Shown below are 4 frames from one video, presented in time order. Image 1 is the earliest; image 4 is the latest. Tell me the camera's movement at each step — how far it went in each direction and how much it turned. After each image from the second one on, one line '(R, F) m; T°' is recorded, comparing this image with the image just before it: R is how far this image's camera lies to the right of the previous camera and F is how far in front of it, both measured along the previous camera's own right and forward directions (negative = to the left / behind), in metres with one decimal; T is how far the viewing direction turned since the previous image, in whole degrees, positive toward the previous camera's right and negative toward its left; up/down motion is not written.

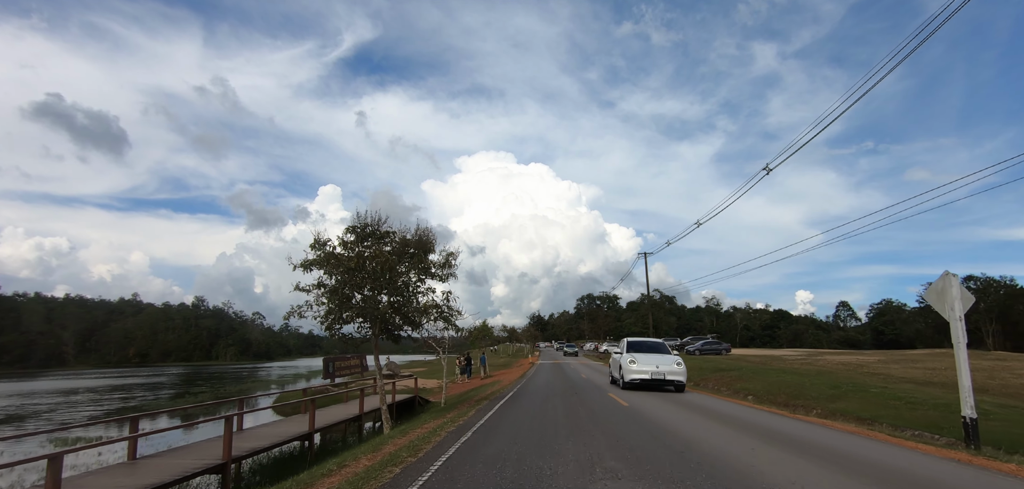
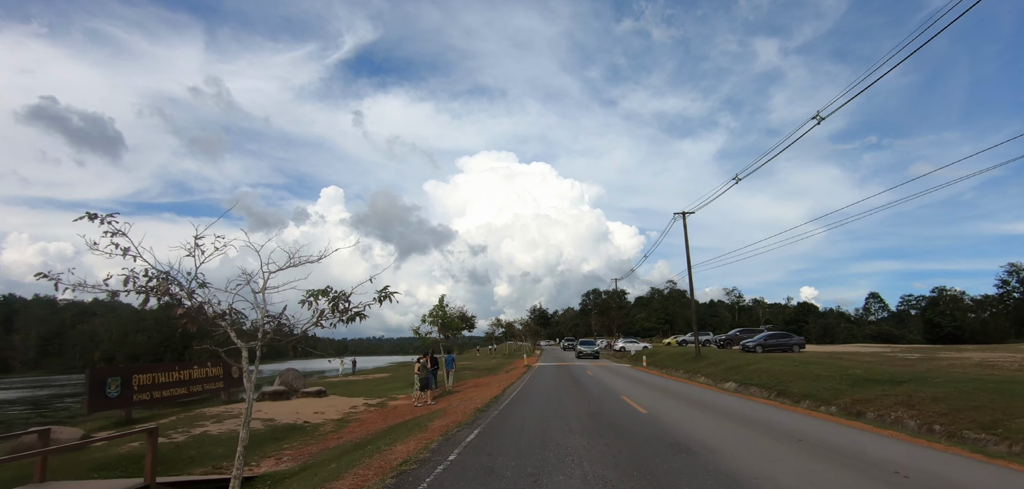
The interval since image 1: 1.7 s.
(+0.2, +3.0) m; 0°
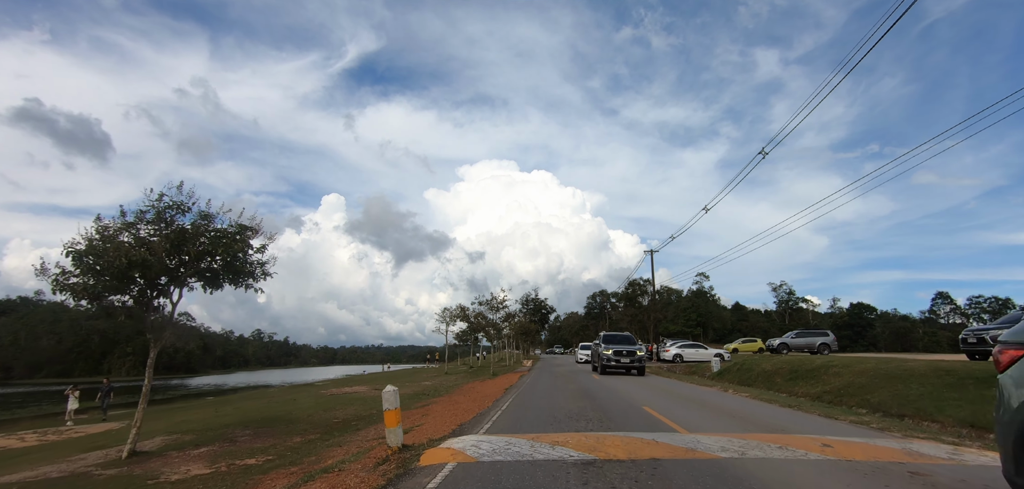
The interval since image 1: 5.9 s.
(+0.5, +5.7) m; 0°
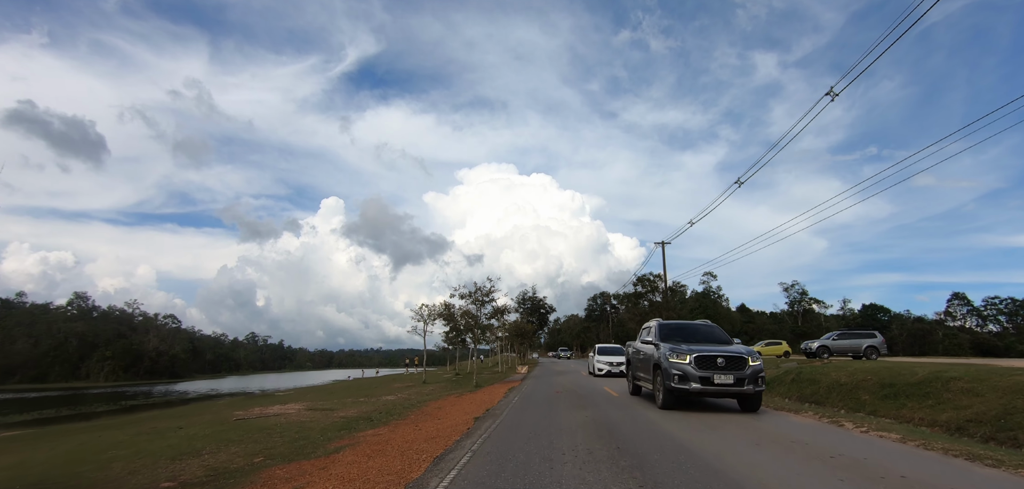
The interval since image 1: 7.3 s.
(+0.1, +1.1) m; 0°
